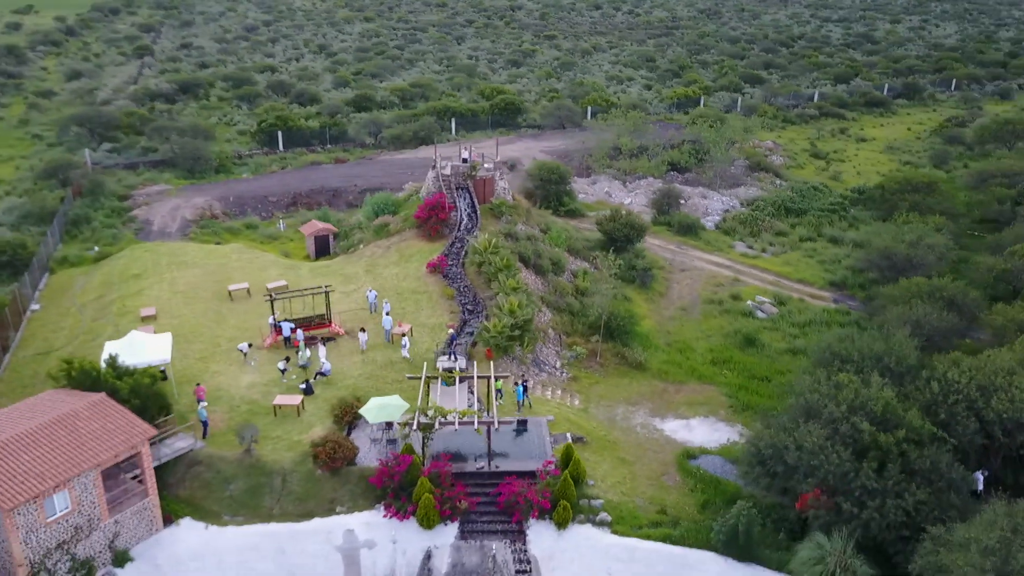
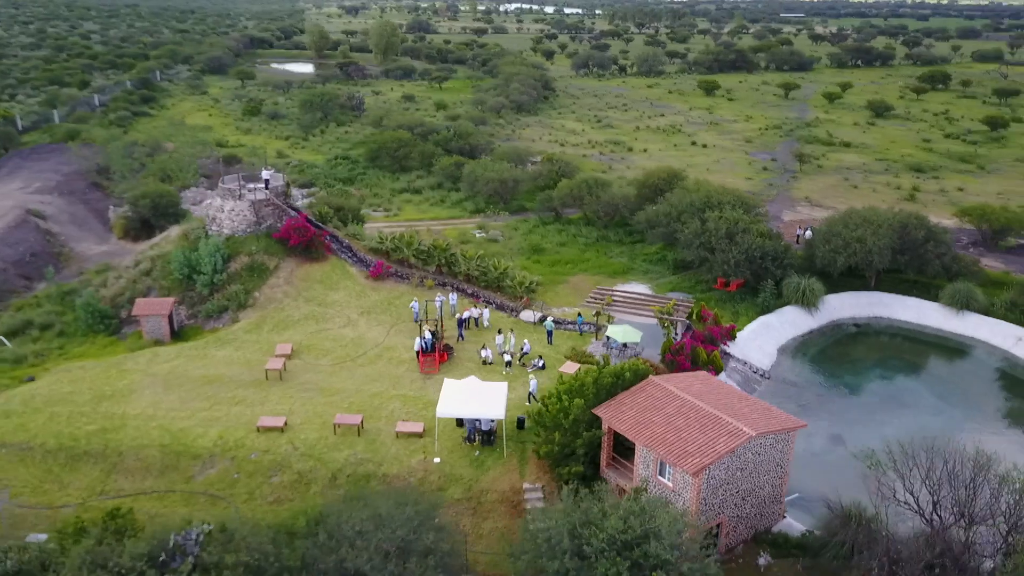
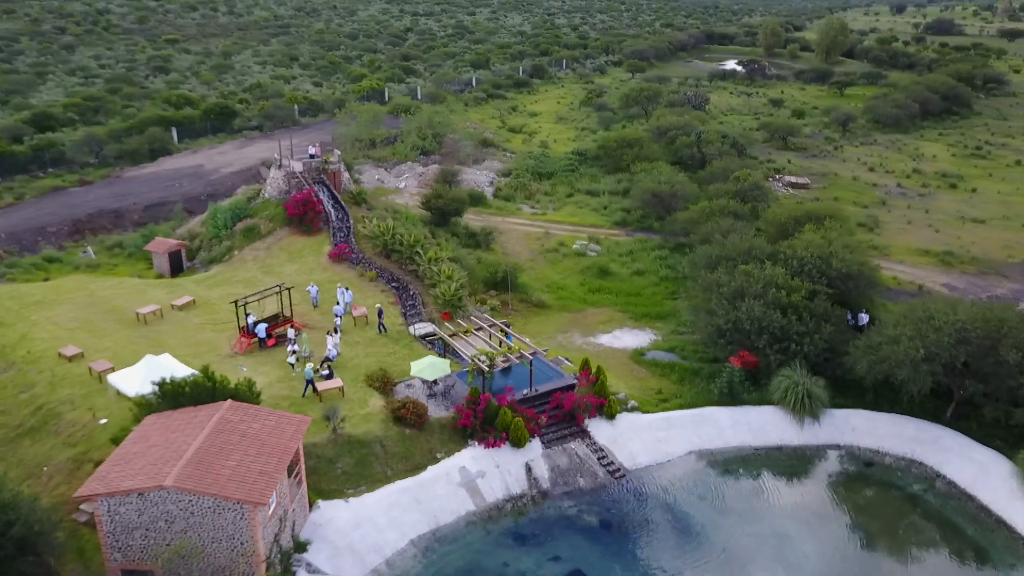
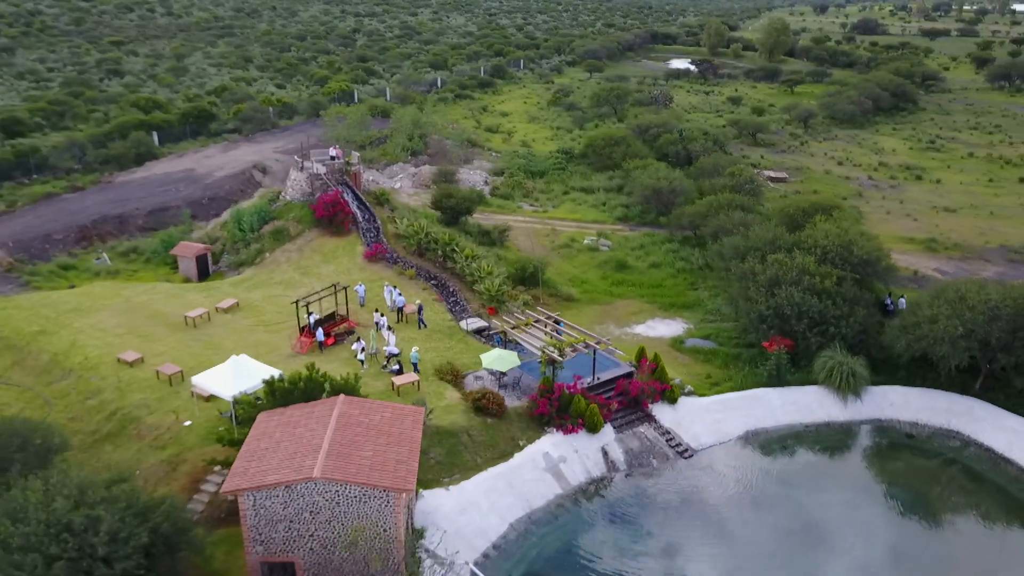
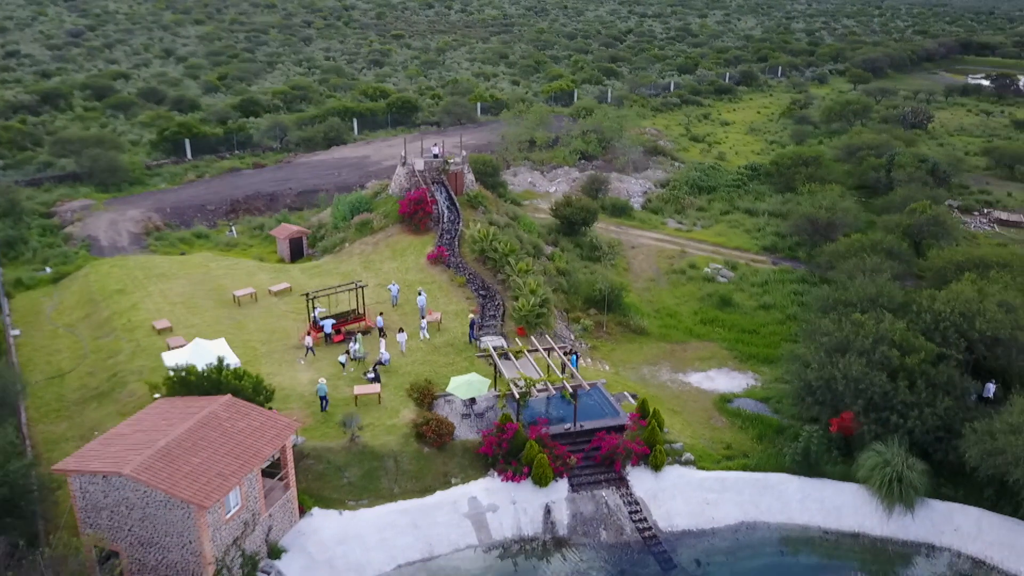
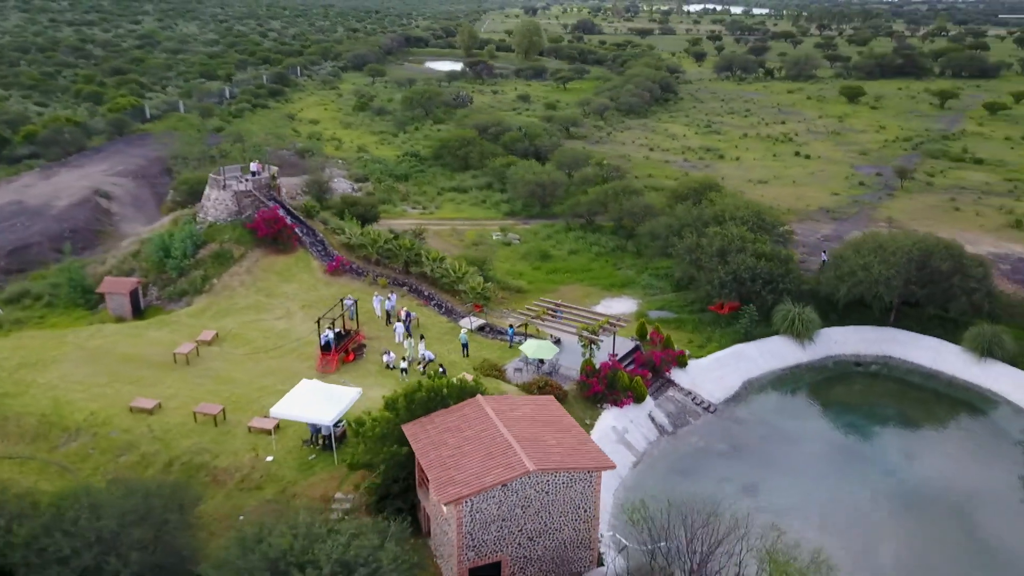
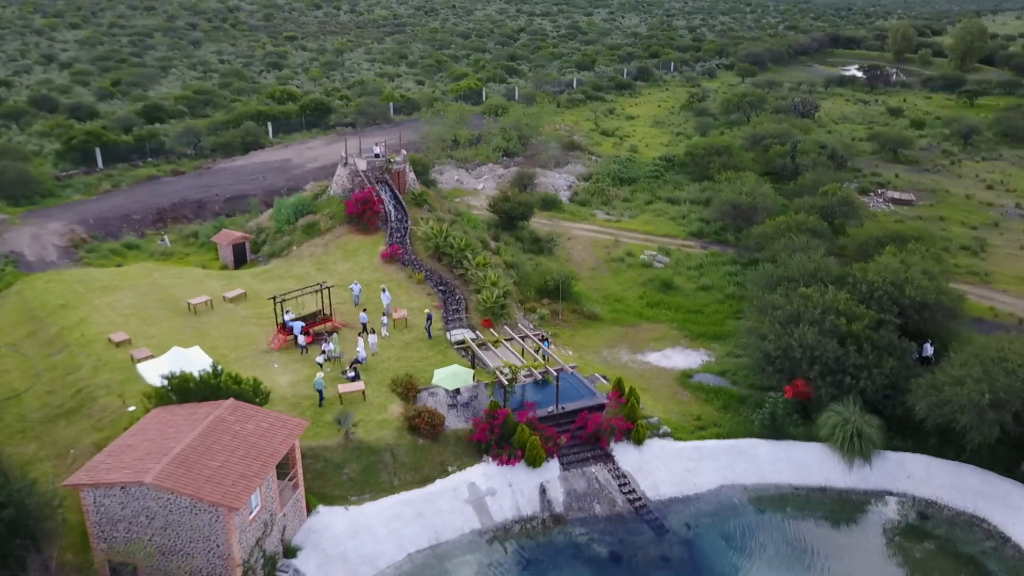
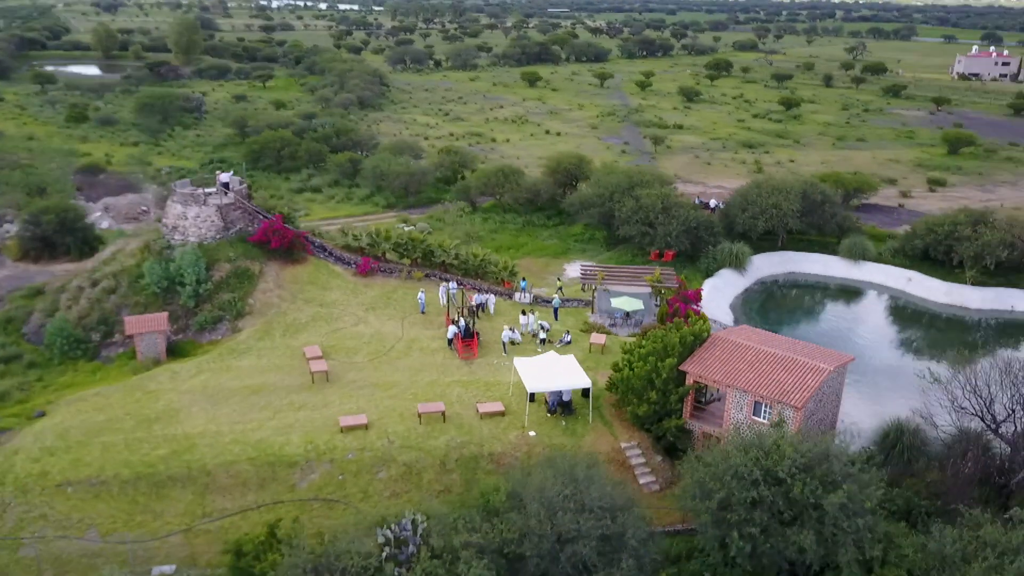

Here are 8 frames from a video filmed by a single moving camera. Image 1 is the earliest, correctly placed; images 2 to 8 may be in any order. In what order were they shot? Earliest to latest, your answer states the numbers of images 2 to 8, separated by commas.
5, 7, 3, 4, 6, 2, 8
